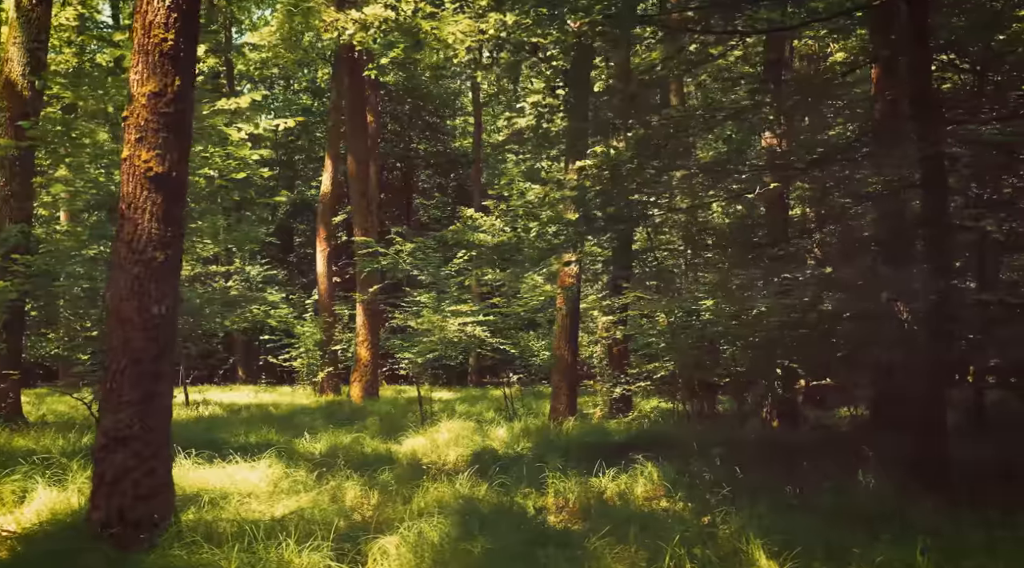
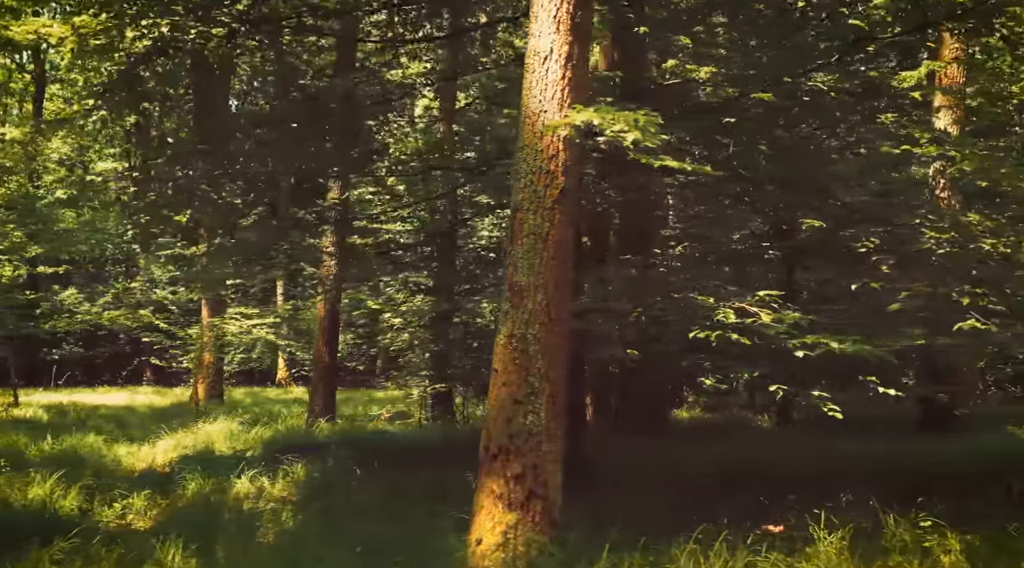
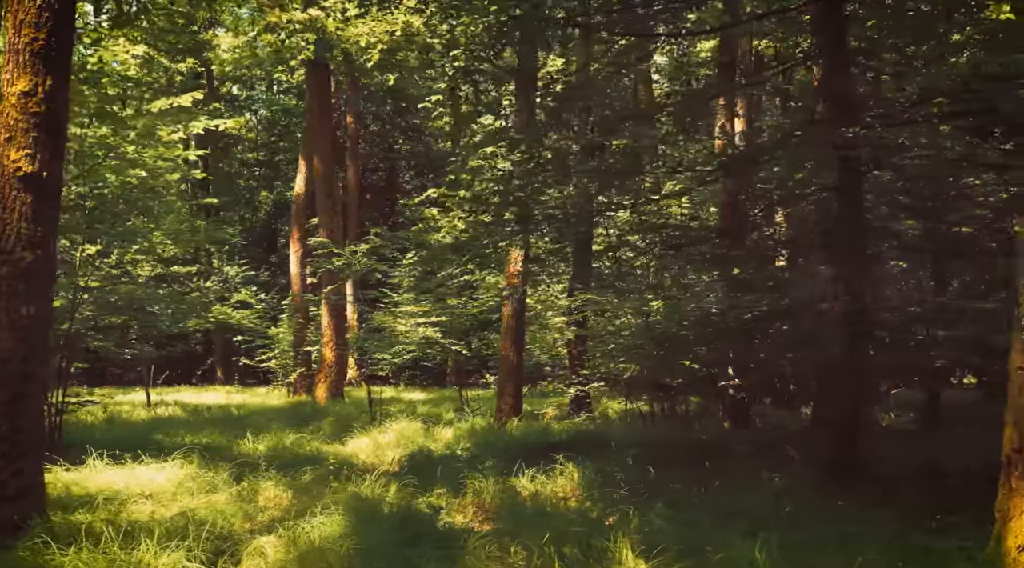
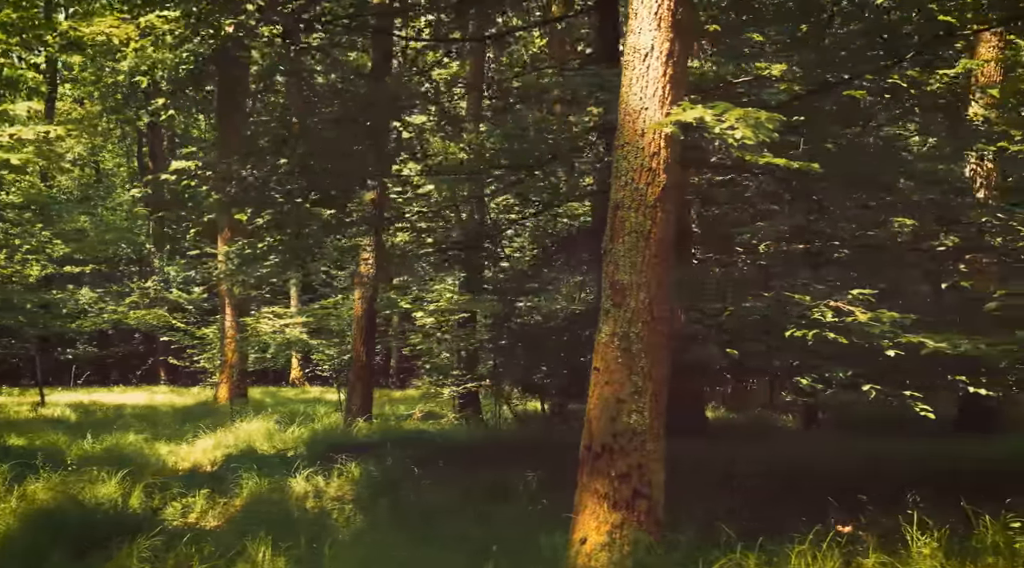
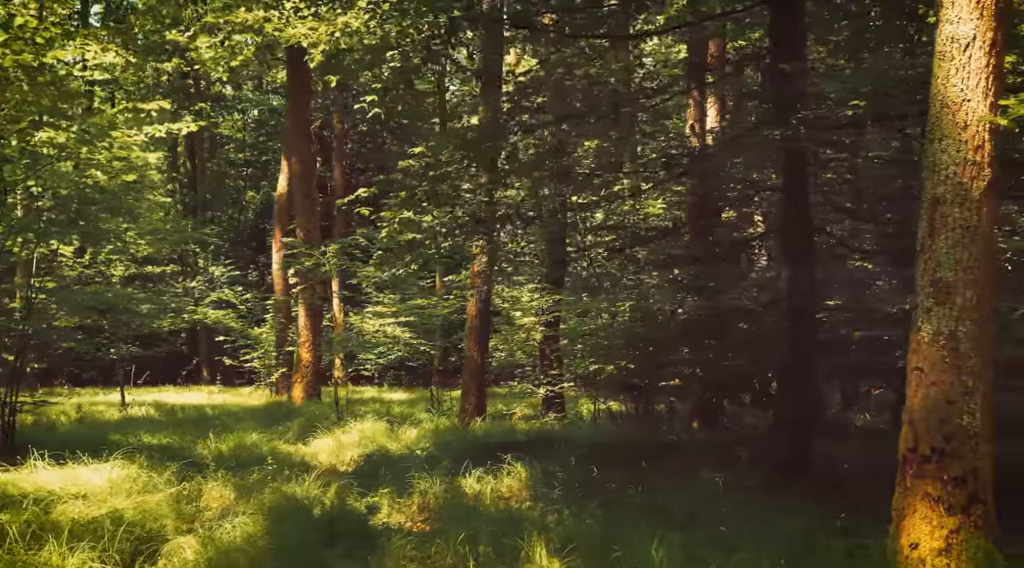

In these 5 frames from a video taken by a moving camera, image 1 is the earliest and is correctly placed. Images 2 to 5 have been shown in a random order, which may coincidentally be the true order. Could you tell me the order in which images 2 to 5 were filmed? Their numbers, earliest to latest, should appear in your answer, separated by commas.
3, 5, 4, 2
